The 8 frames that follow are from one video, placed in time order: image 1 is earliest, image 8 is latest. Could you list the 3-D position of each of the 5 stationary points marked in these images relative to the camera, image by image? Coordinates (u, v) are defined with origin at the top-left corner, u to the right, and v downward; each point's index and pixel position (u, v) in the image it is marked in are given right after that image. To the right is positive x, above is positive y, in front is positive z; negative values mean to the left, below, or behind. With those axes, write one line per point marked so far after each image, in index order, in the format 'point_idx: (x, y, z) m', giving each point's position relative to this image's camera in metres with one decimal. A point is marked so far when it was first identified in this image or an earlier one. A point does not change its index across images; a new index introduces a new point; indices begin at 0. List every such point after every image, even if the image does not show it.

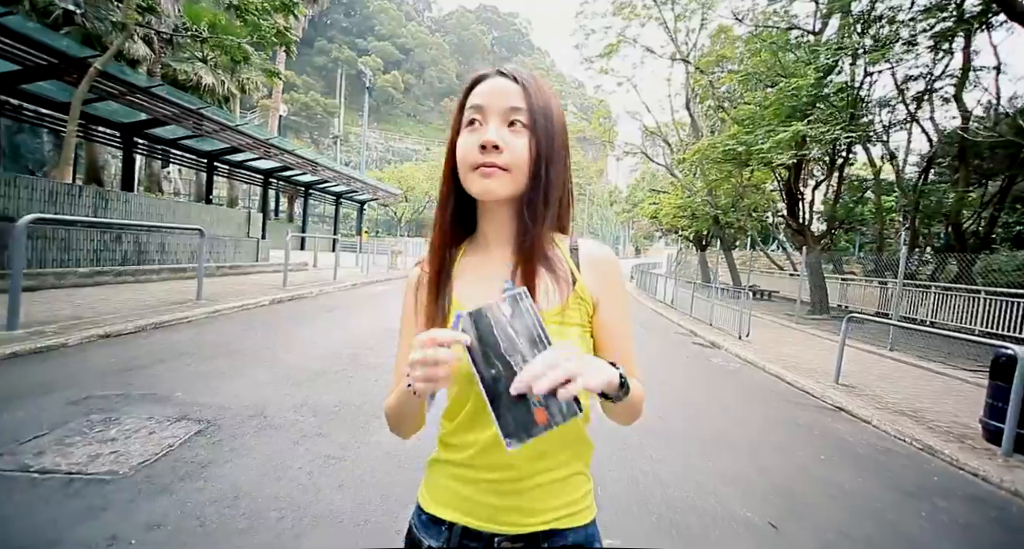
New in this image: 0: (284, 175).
0: (-9.3, +4.0, +19.9) m
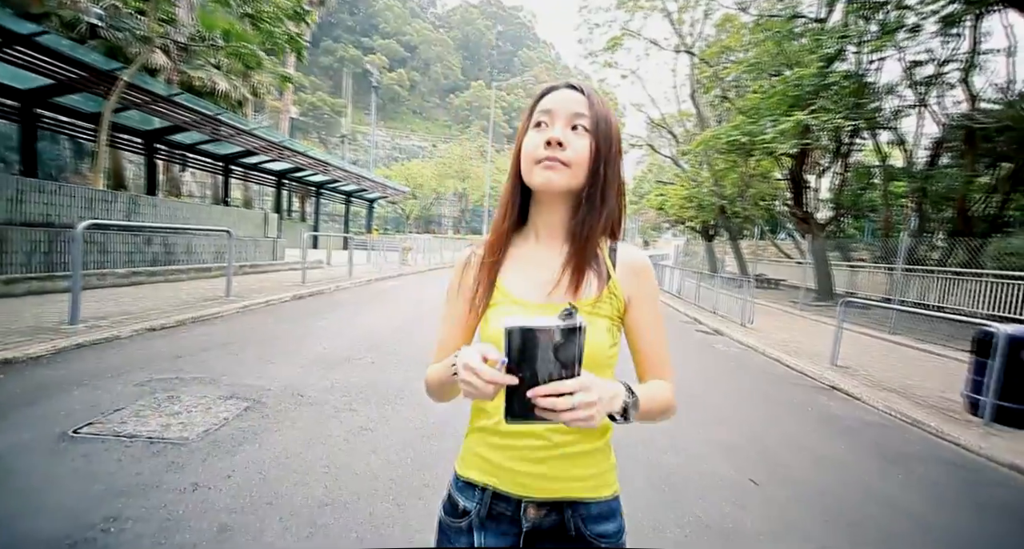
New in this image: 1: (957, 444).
0: (-9.0, +4.1, +20.4) m
1: (+4.4, -1.6, +5.0) m
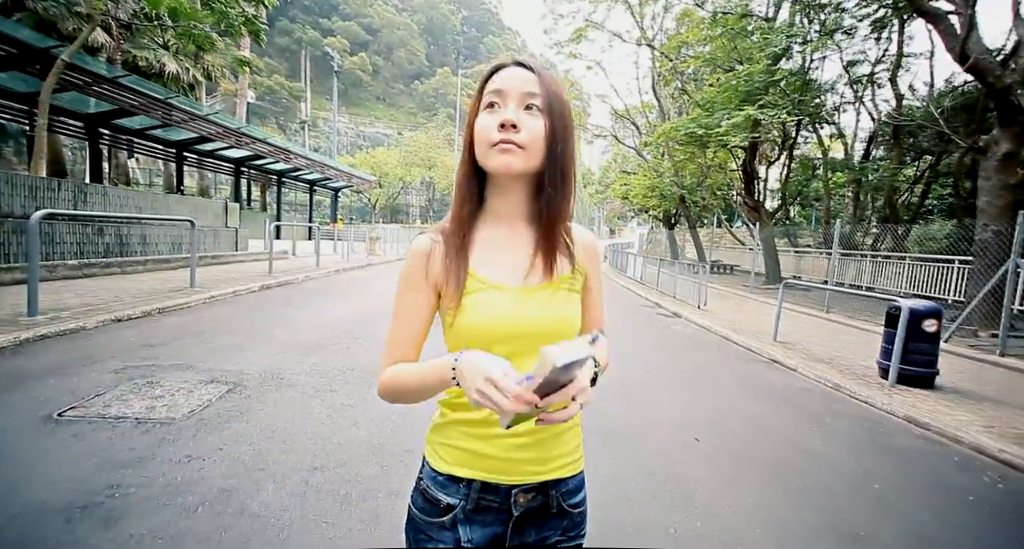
0: (-10.4, +4.5, +19.9) m
1: (+4.0, -1.4, +5.6) m
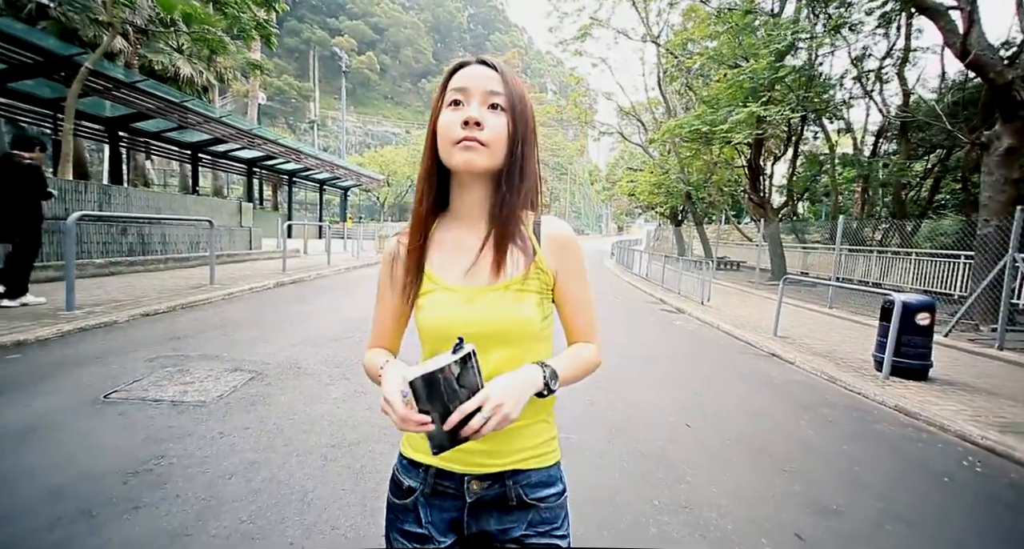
0: (-10.2, +4.6, +20.4) m
1: (+4.1, -1.4, +5.8) m
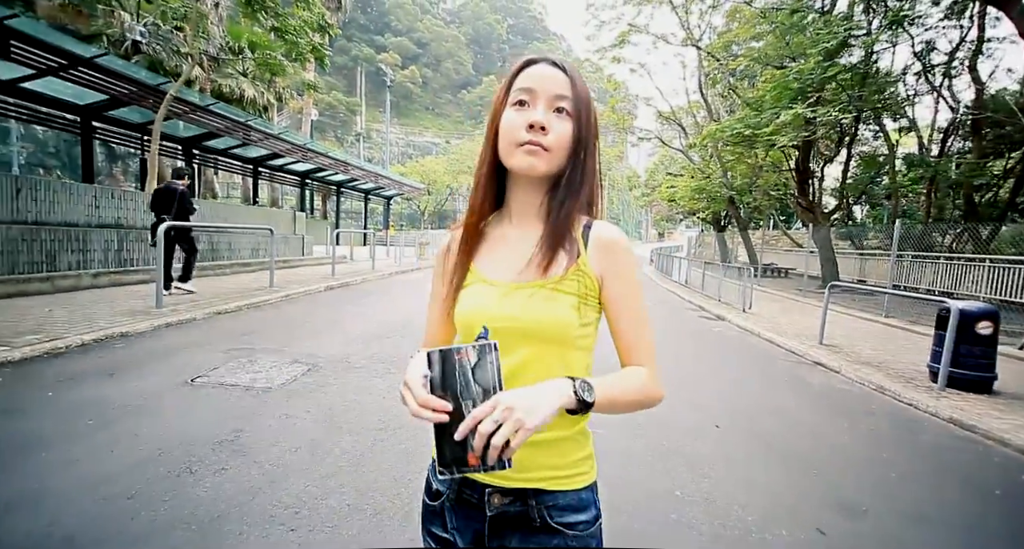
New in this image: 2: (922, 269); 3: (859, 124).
0: (-8.5, +4.3, +21.5) m
1: (+4.5, -1.4, +5.7) m
2: (+10.8, +0.1, +12.8) m
3: (+10.6, +4.6, +15.0) m
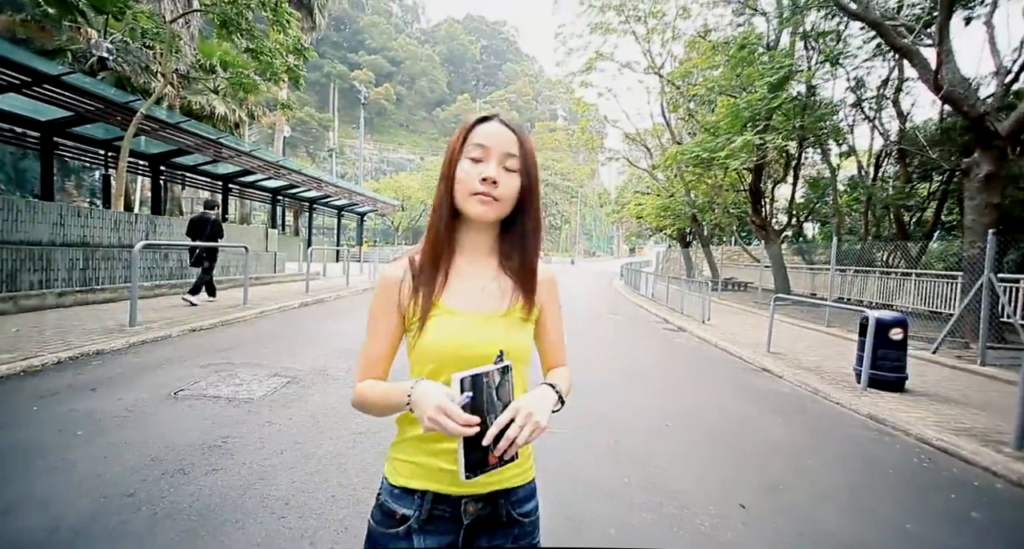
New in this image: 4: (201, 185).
0: (-9.7, +3.6, +21.5) m
1: (+4.1, -1.6, +6.3) m
2: (+10.0, -0.2, +13.7) m
3: (+9.7, +4.2, +16.1) m
4: (-11.5, +3.3, +18.0) m
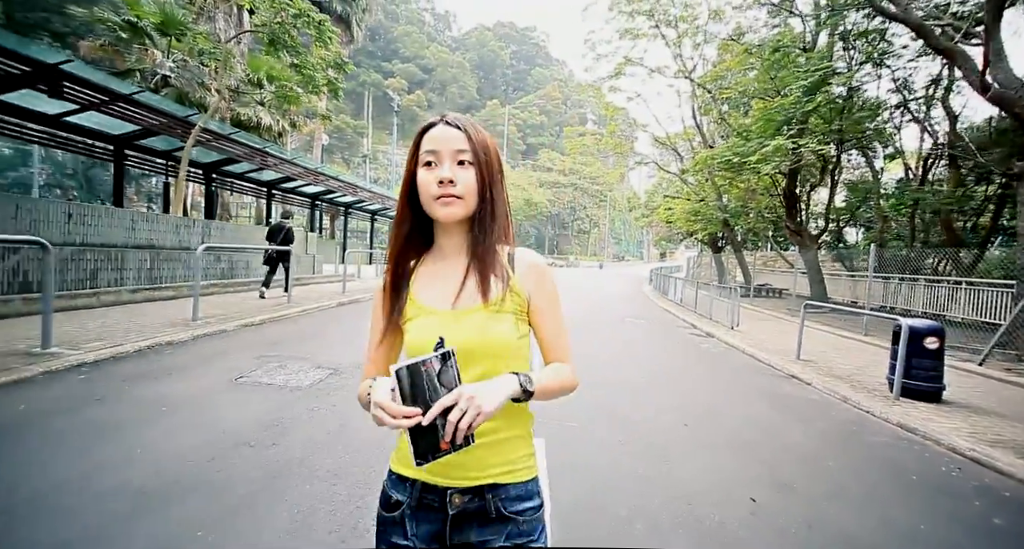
0: (-8.4, +3.5, +22.4) m
1: (+4.5, -1.7, +6.4) m
2: (+10.8, -0.4, +13.4) m
3: (+10.6, +4.0, +15.8) m
4: (-10.4, +3.3, +19.0) m
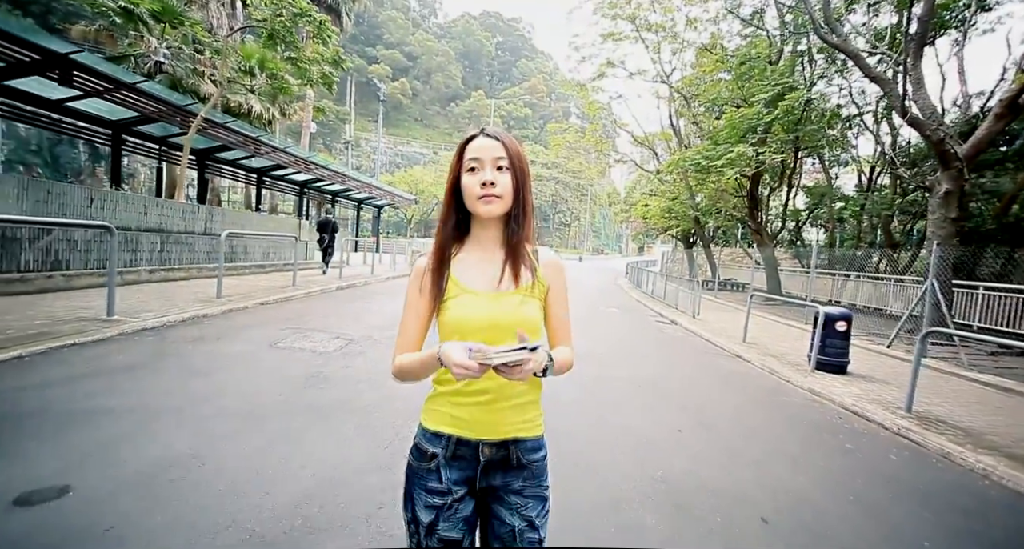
0: (-9.2, +4.1, +23.0) m
1: (+4.2, -1.6, +7.6) m
2: (+10.3, -0.3, +14.9) m
3: (+10.1, +4.1, +17.2) m
4: (-11.1, +3.9, +19.6) m
